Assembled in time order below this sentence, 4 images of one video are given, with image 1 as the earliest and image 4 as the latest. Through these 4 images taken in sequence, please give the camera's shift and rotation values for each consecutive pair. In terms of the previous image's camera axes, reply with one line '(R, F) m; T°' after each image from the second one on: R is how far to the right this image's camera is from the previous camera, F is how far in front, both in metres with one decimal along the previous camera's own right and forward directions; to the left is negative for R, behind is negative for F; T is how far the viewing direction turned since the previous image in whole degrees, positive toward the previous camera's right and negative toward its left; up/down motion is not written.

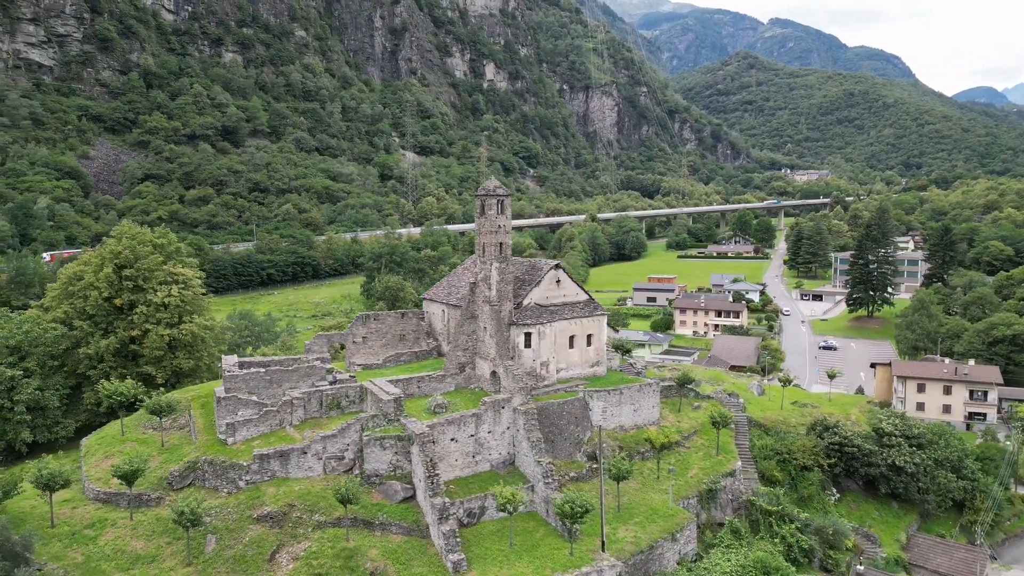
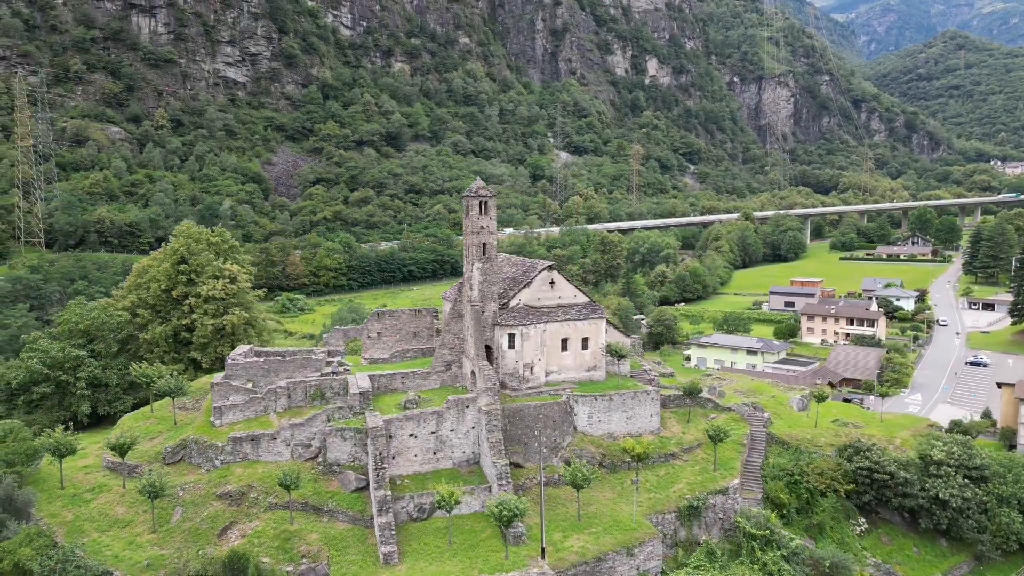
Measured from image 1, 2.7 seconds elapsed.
(+6.4, +0.8) m; -13°
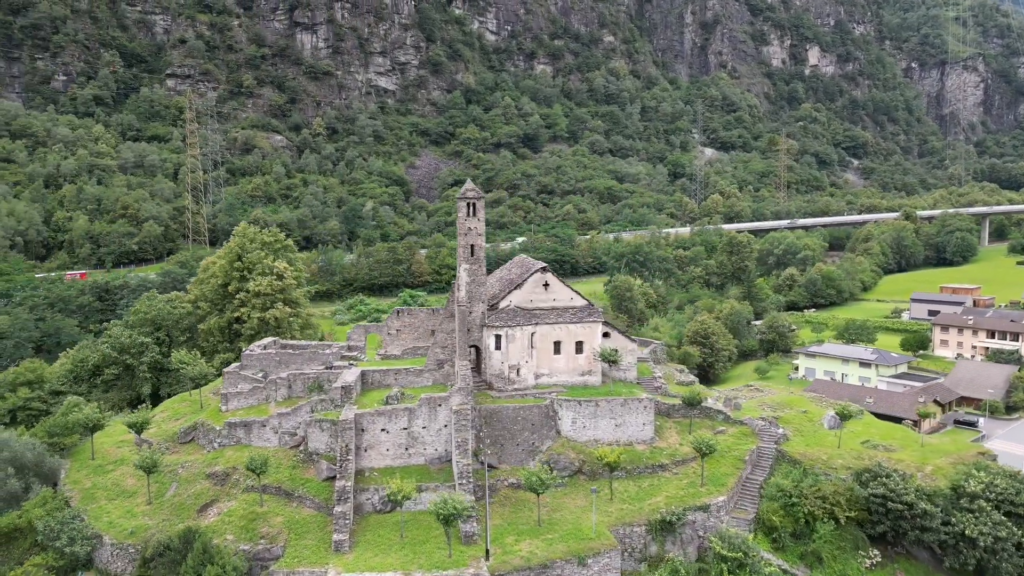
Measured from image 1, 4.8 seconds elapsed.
(+5.8, +0.6) m; -12°
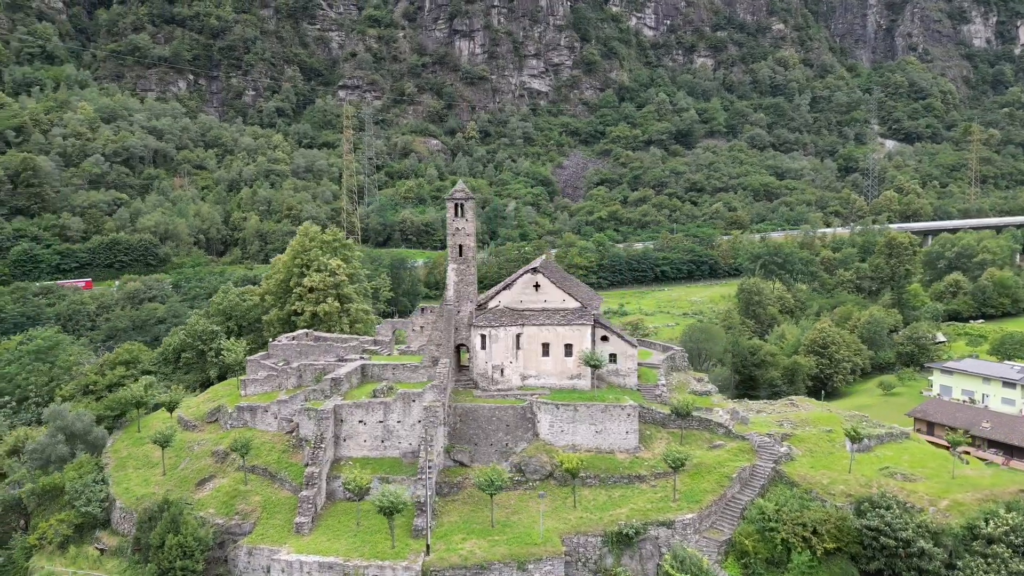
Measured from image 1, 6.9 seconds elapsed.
(+6.4, +0.7) m; -13°
